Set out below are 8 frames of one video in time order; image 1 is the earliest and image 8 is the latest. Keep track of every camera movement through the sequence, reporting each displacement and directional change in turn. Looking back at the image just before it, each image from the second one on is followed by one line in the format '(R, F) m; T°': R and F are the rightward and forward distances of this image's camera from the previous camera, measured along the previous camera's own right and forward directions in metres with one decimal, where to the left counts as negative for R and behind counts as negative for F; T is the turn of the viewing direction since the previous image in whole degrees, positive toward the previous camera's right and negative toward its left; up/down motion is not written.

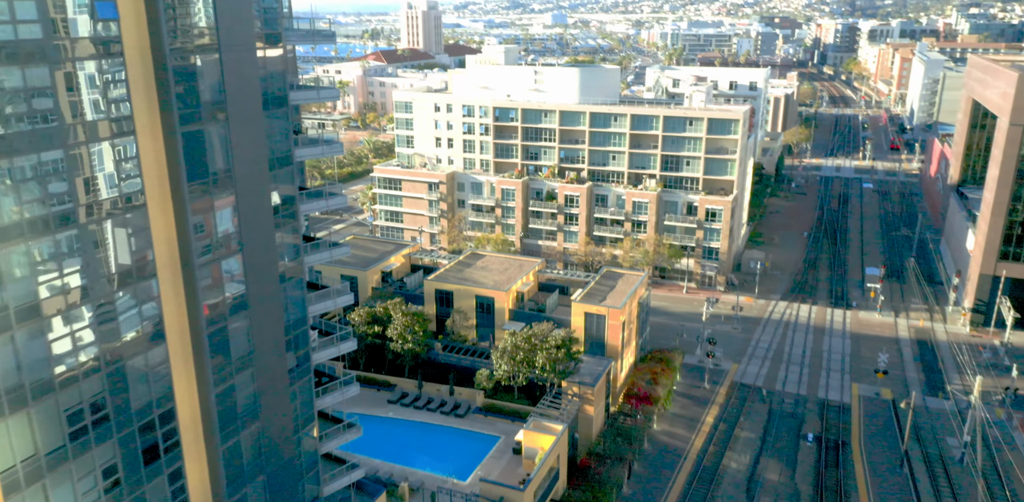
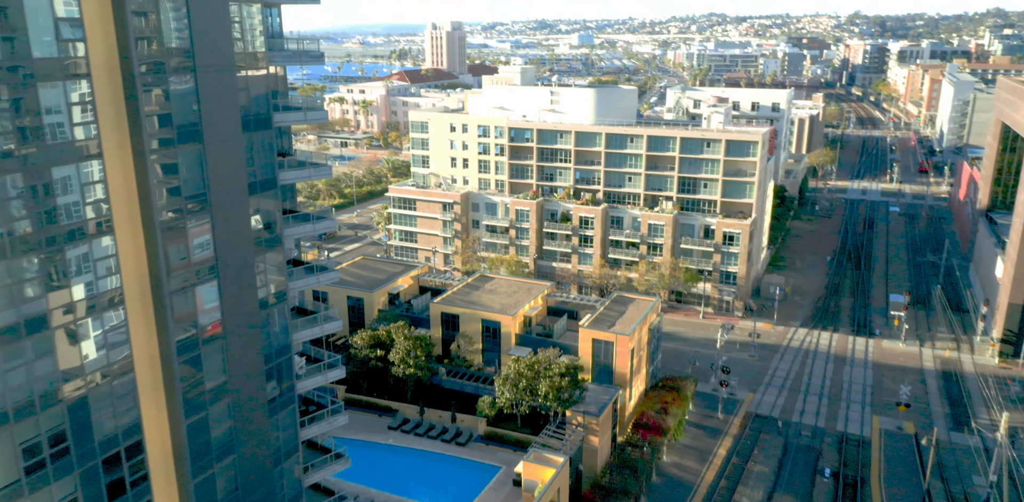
(+1.1, +1.0) m; -2°
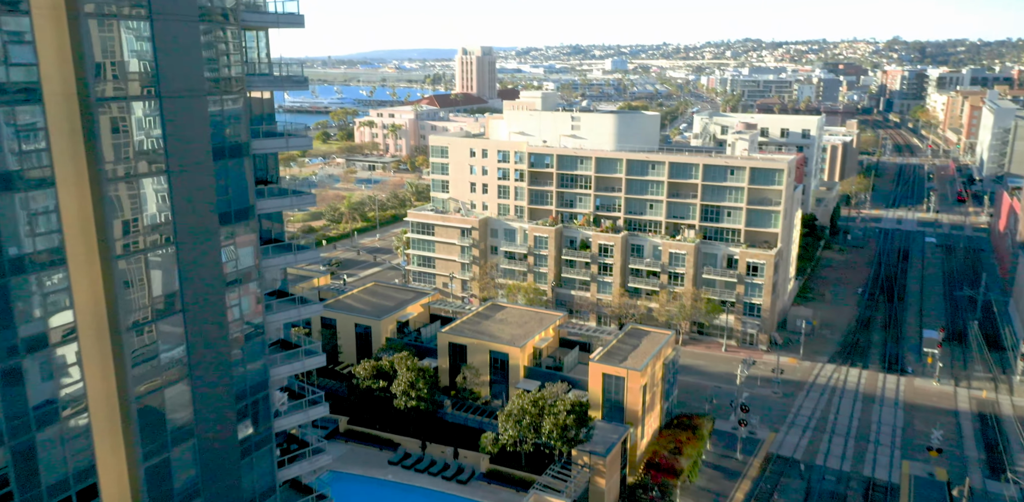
(+1.3, +1.4) m; -2°
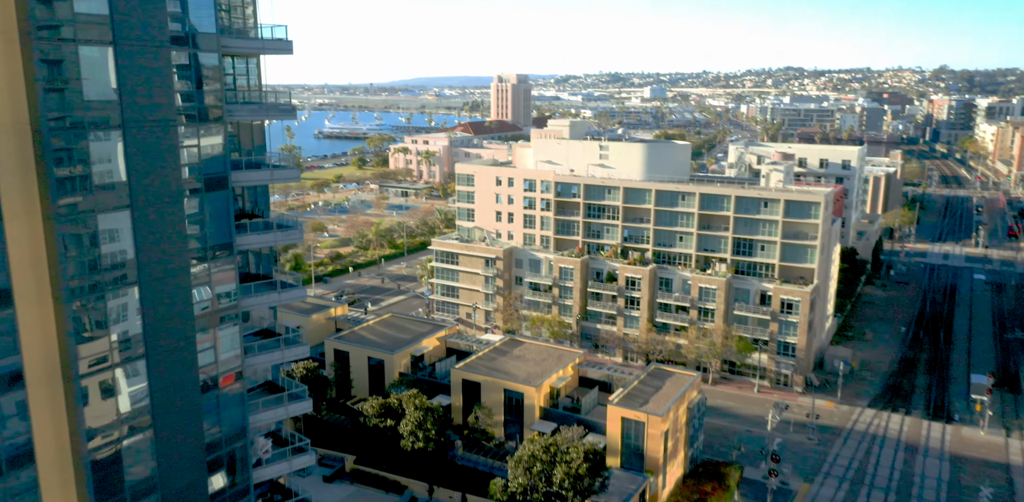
(+1.1, +1.8) m; -3°
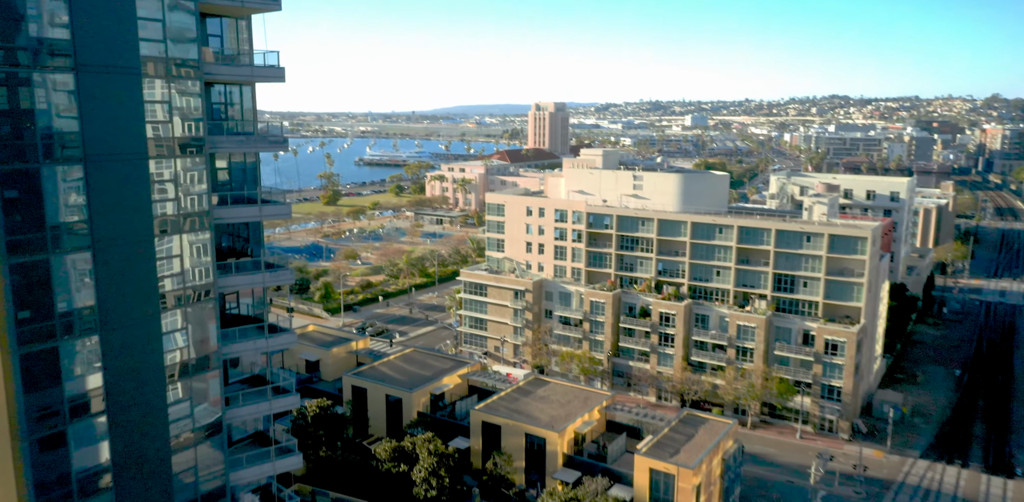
(+0.8, +2.1) m; -3°
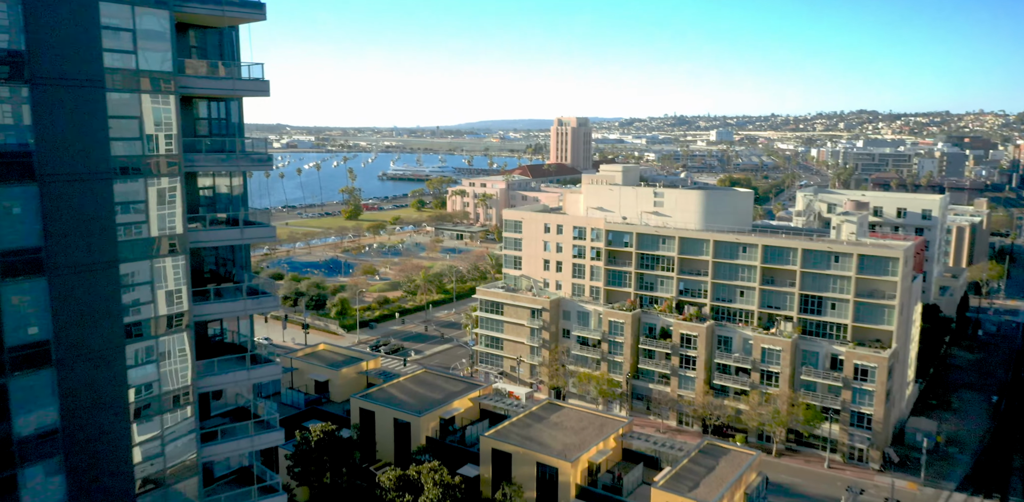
(+0.6, +1.6) m; -2°
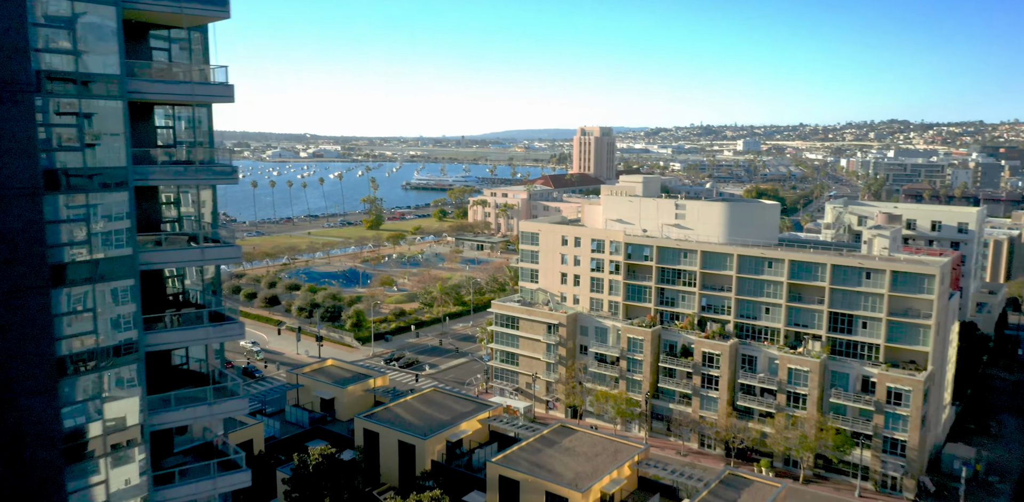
(+0.8, +2.1) m; -2°
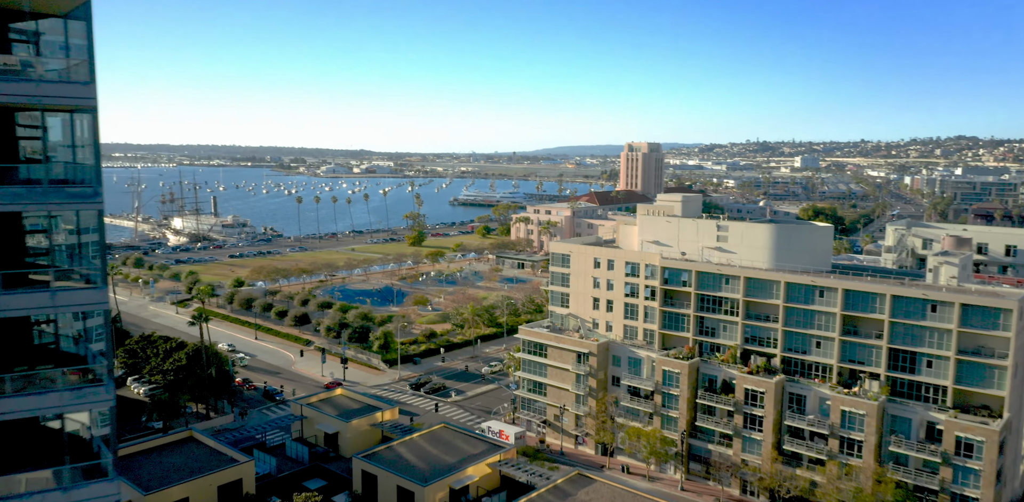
(+2.0, +4.2) m; -4°
